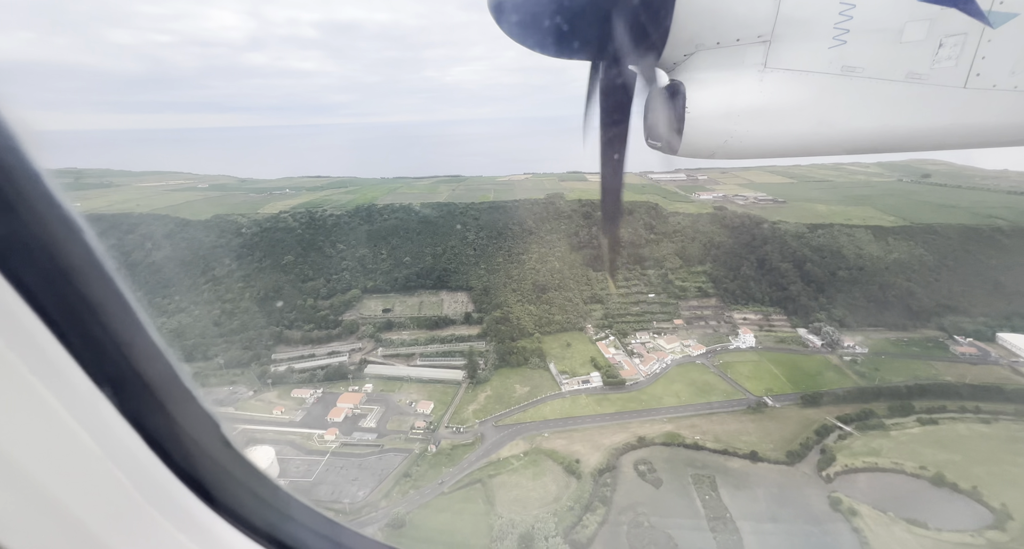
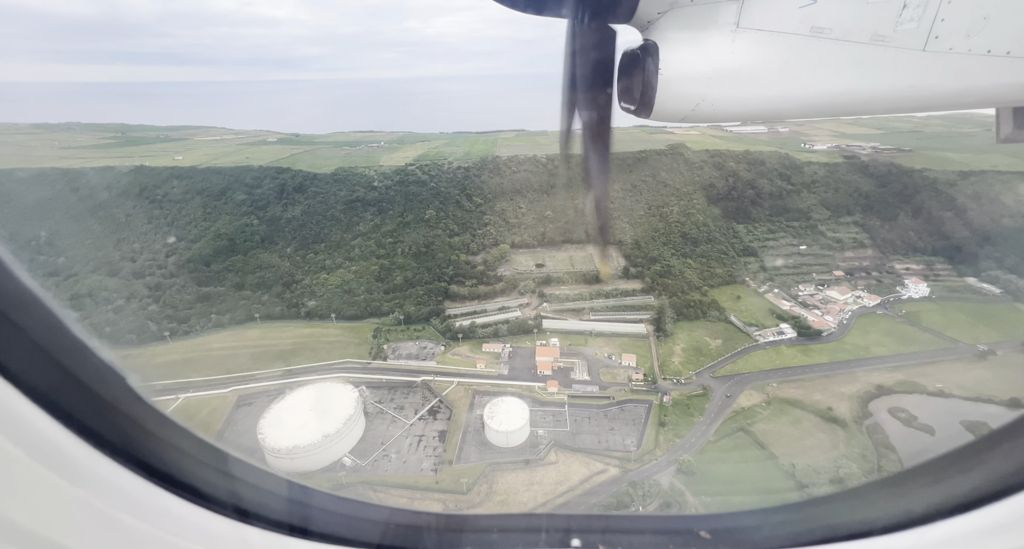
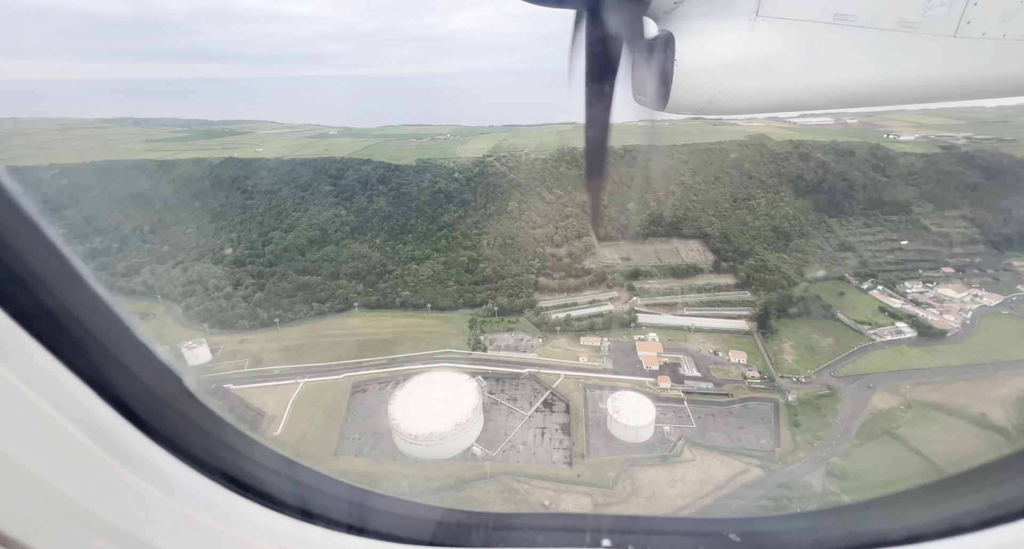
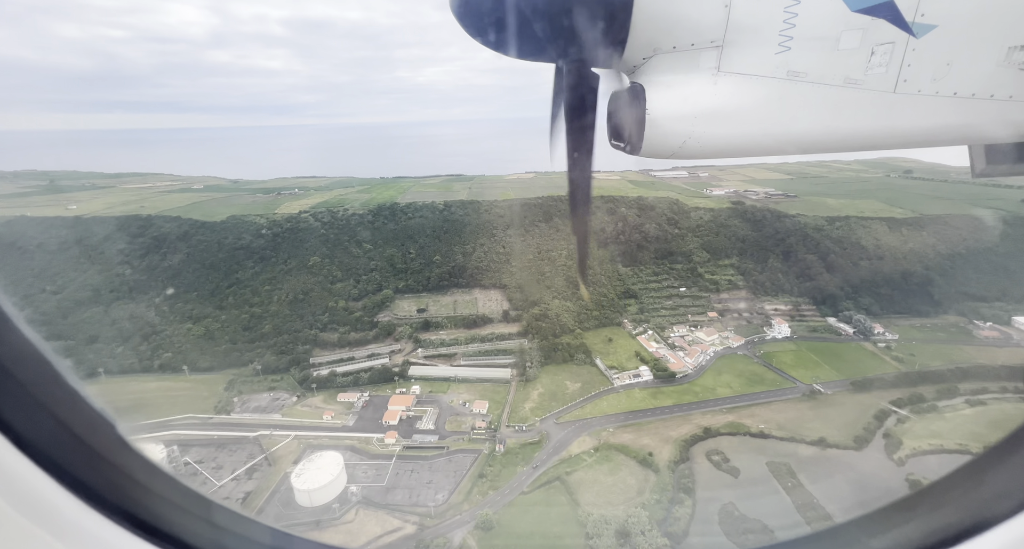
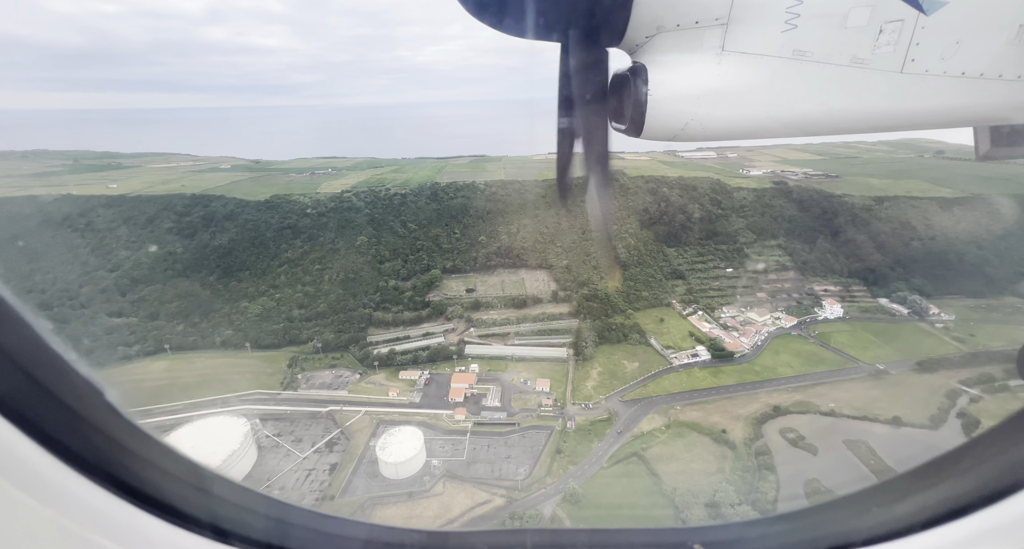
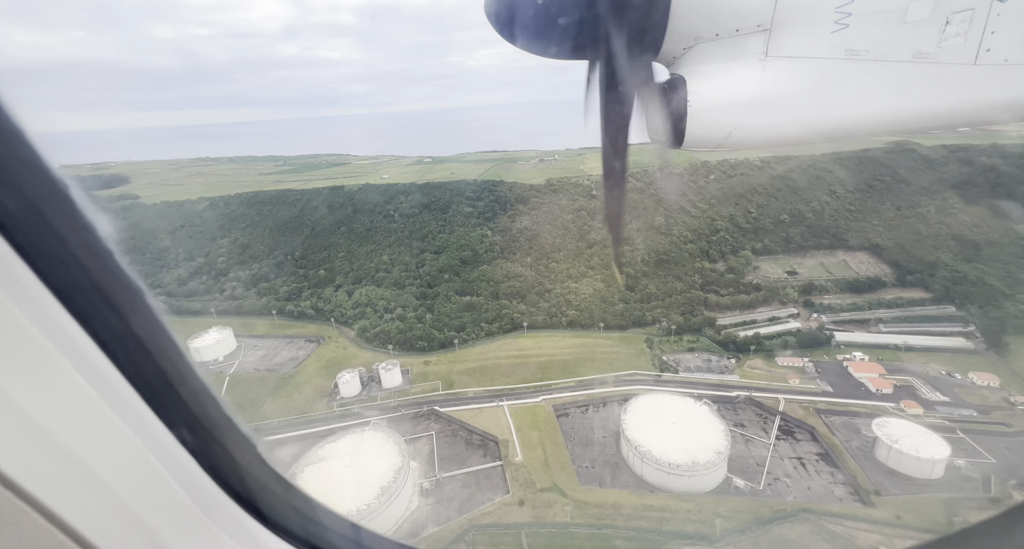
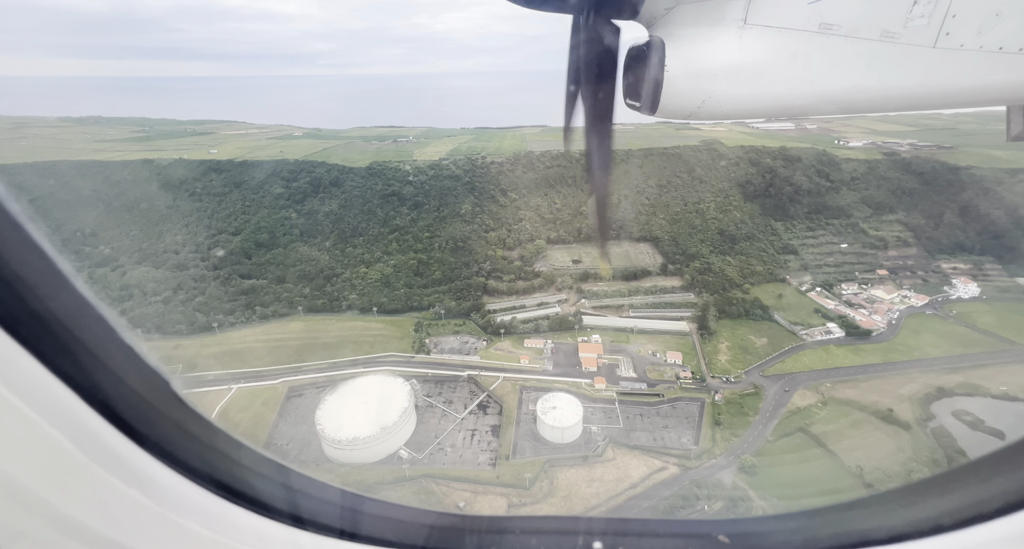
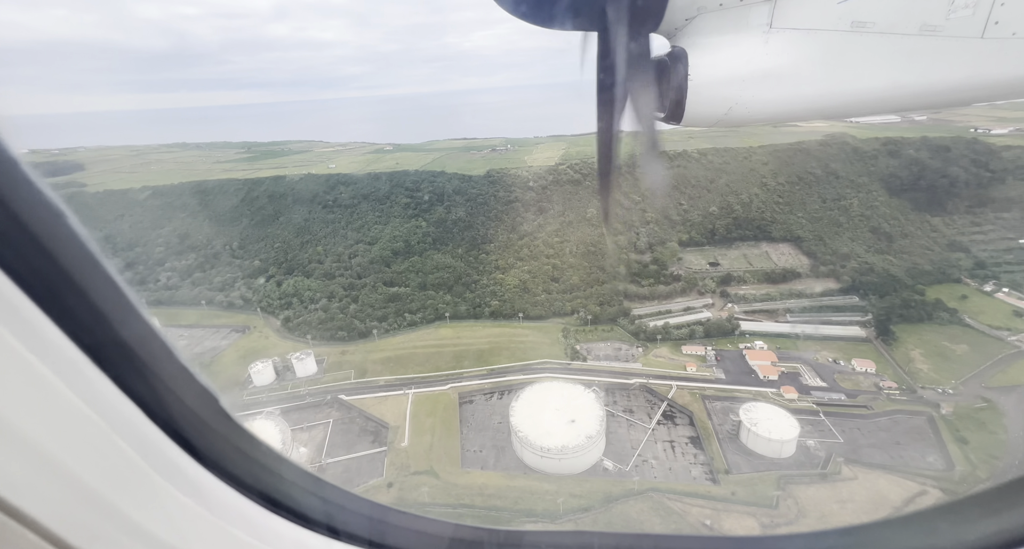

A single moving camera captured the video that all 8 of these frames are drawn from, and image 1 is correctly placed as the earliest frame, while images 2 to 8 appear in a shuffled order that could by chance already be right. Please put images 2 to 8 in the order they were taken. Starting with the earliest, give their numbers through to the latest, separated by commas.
4, 5, 2, 7, 3, 8, 6
